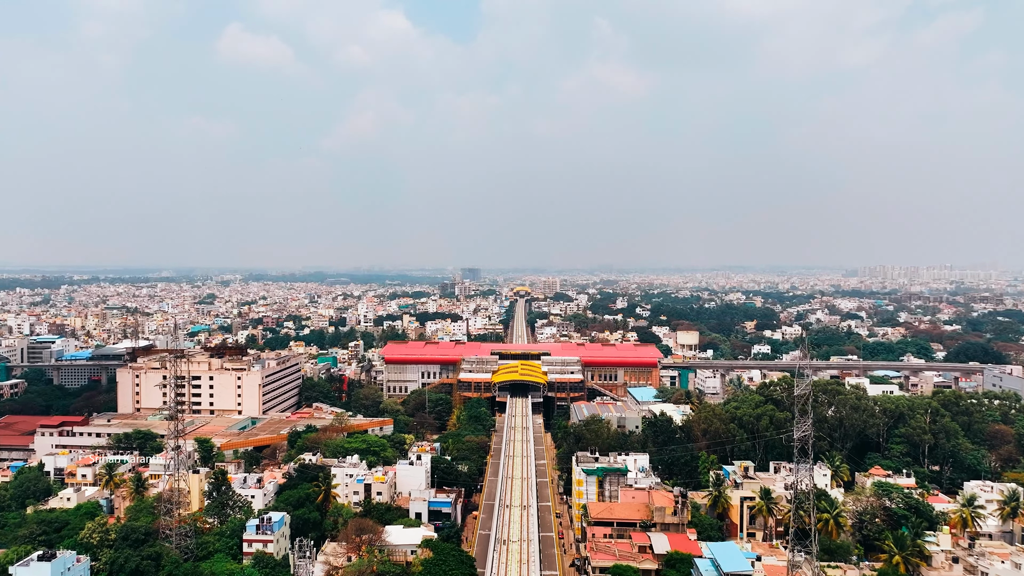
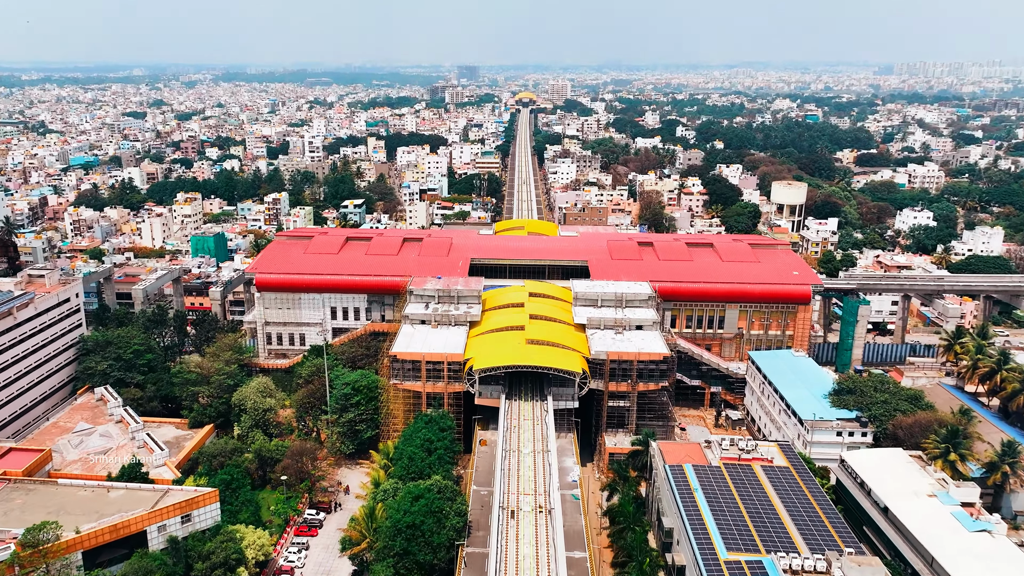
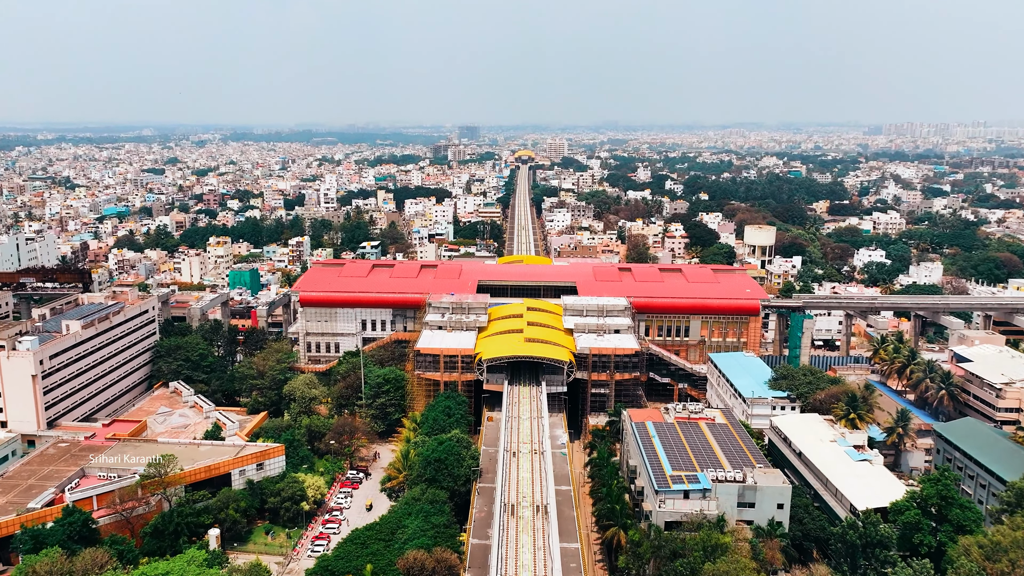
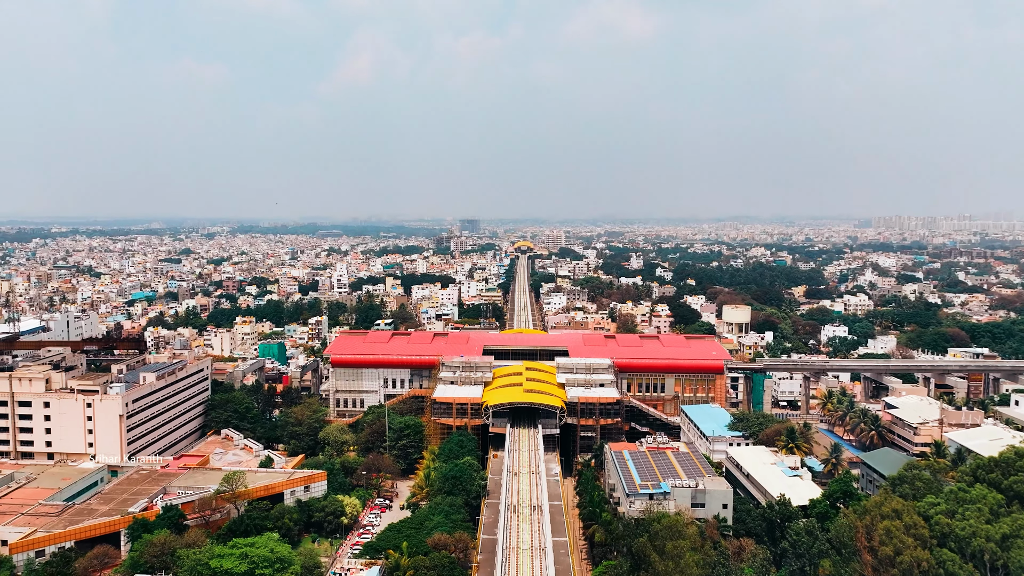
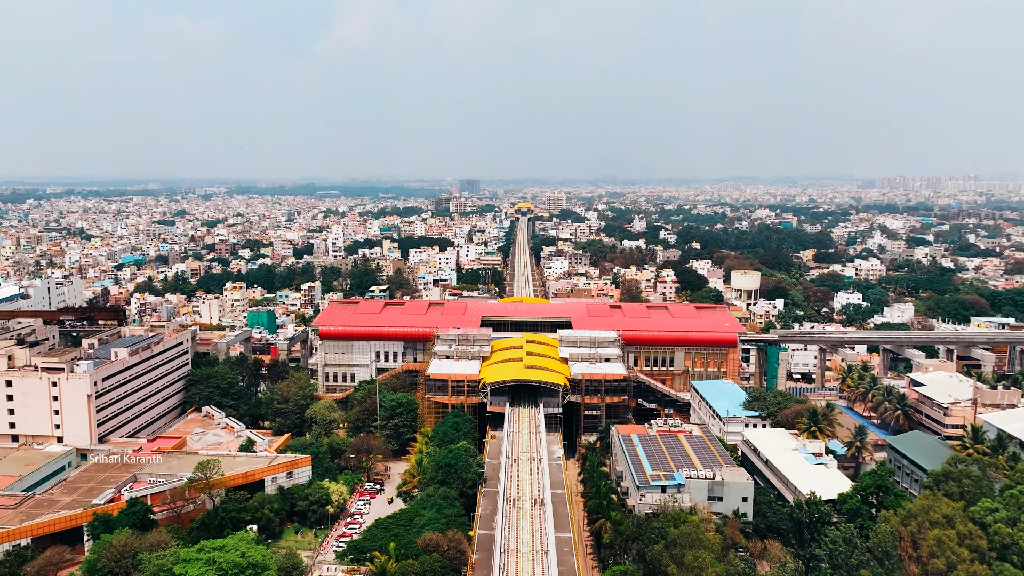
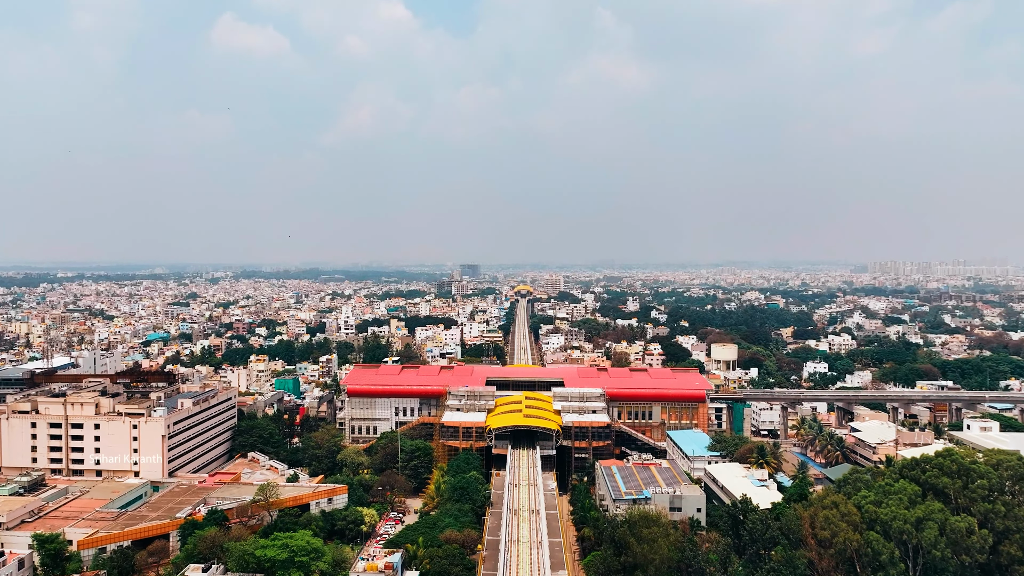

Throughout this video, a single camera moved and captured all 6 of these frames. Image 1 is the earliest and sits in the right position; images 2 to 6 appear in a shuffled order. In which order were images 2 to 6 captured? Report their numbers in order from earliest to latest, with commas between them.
6, 4, 5, 3, 2
